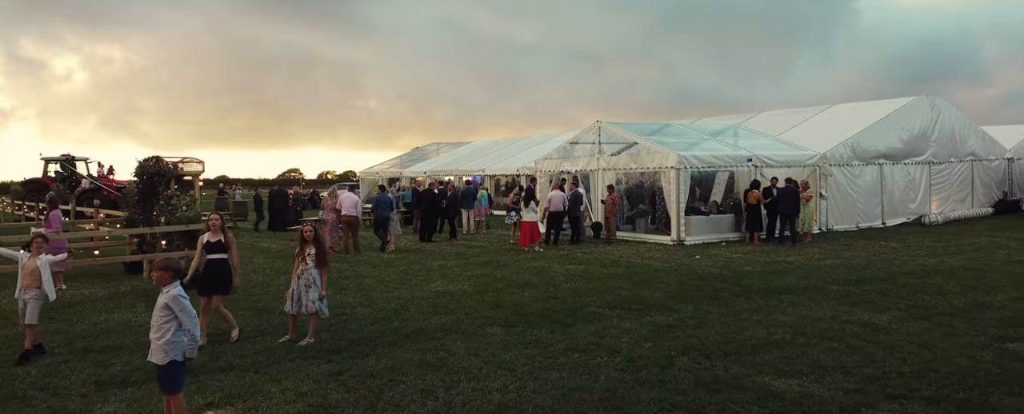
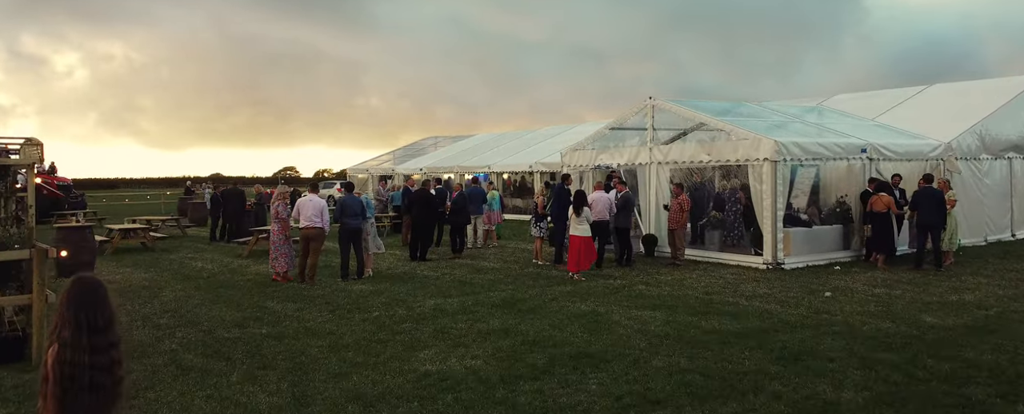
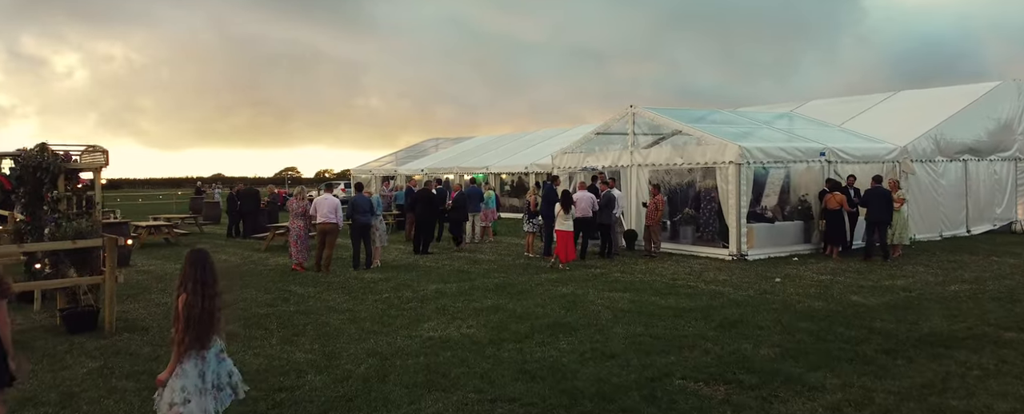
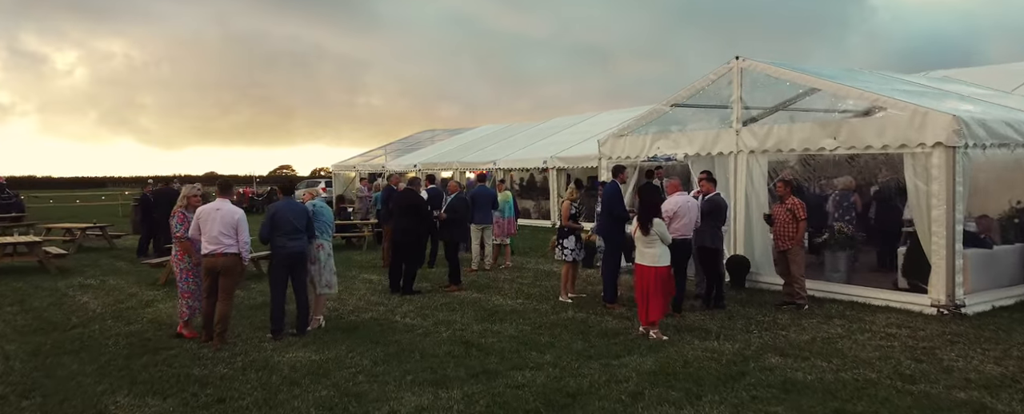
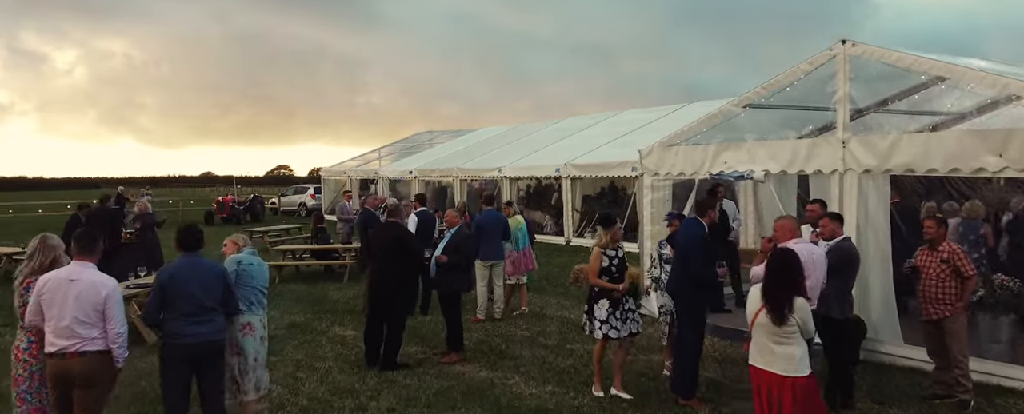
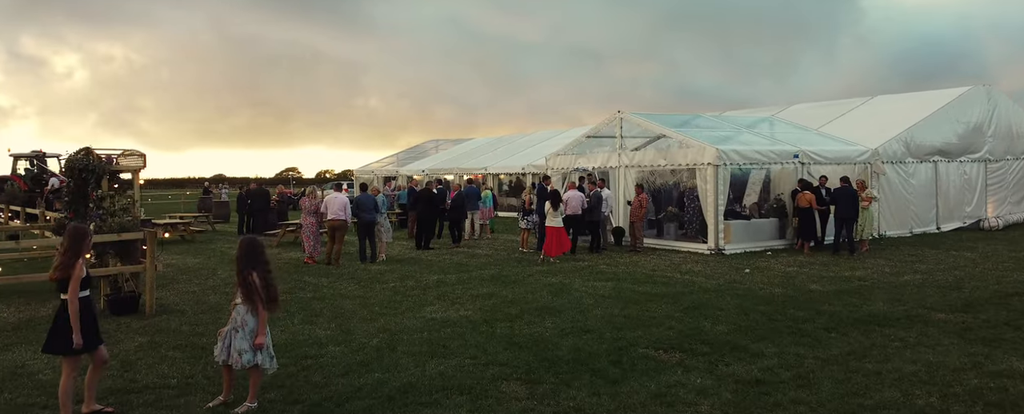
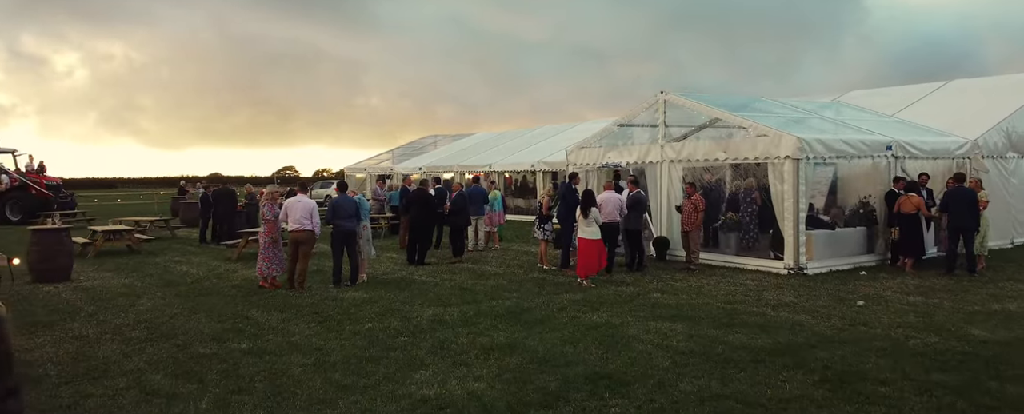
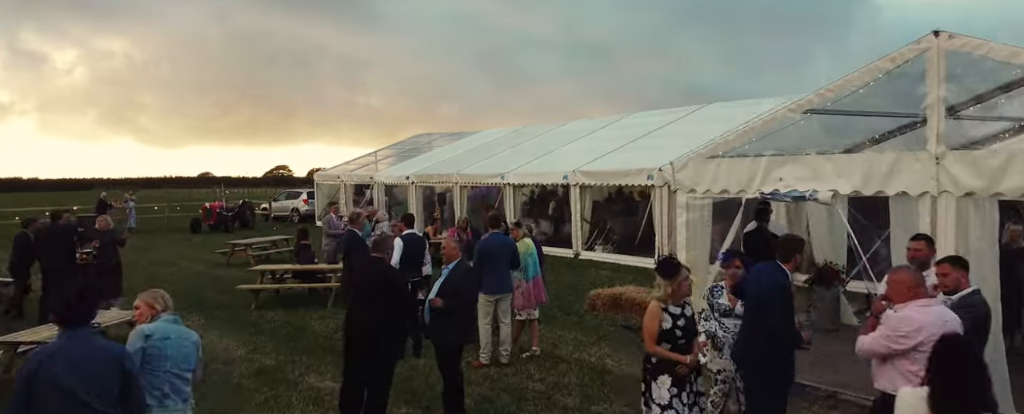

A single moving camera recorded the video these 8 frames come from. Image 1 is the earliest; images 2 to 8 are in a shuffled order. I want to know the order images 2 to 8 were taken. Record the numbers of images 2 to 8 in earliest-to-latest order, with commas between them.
6, 3, 2, 7, 4, 5, 8
